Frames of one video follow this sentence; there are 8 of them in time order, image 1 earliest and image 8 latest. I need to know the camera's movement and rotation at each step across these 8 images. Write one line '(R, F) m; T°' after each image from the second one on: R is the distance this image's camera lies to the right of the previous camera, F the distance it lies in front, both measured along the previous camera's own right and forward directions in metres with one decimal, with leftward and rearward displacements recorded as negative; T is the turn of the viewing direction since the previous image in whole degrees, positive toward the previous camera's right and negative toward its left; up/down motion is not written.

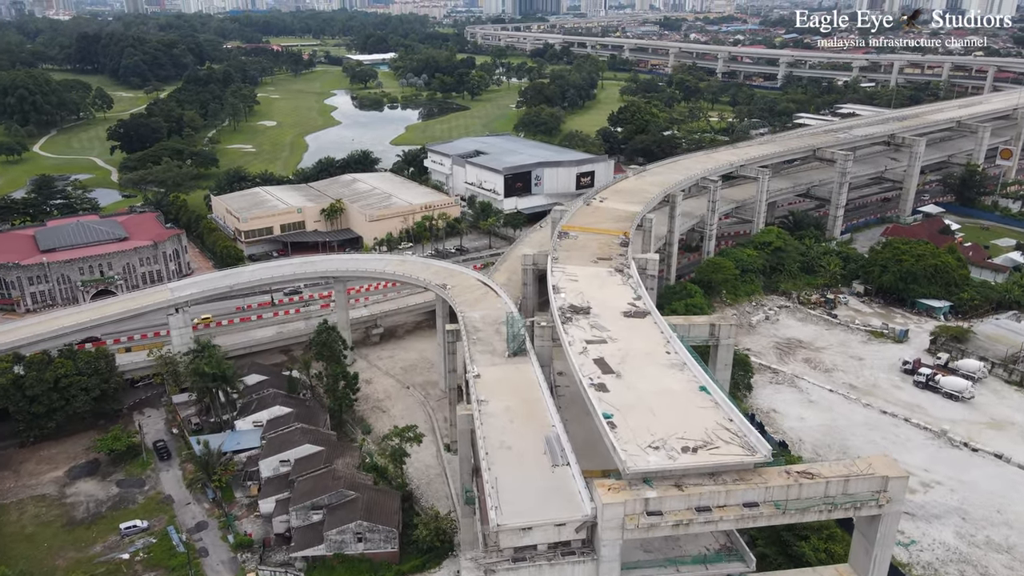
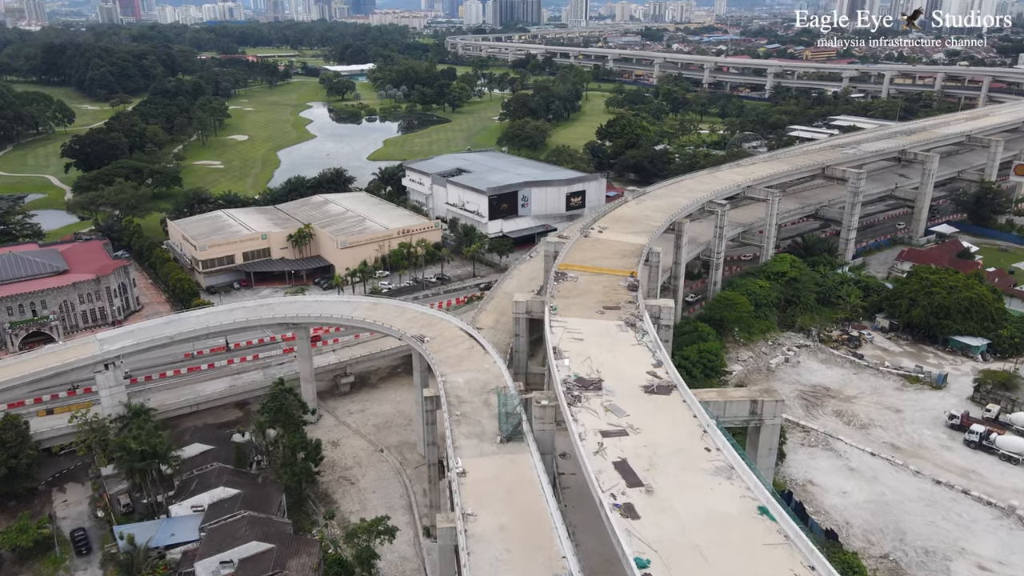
(-0.2, +4.5) m; +1°
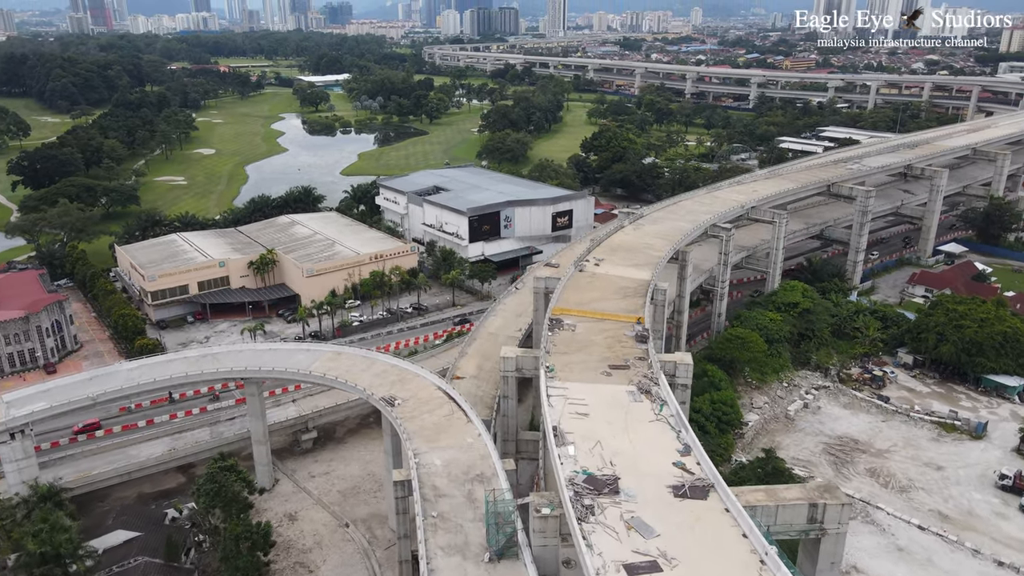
(-0.2, +4.0) m; +2°
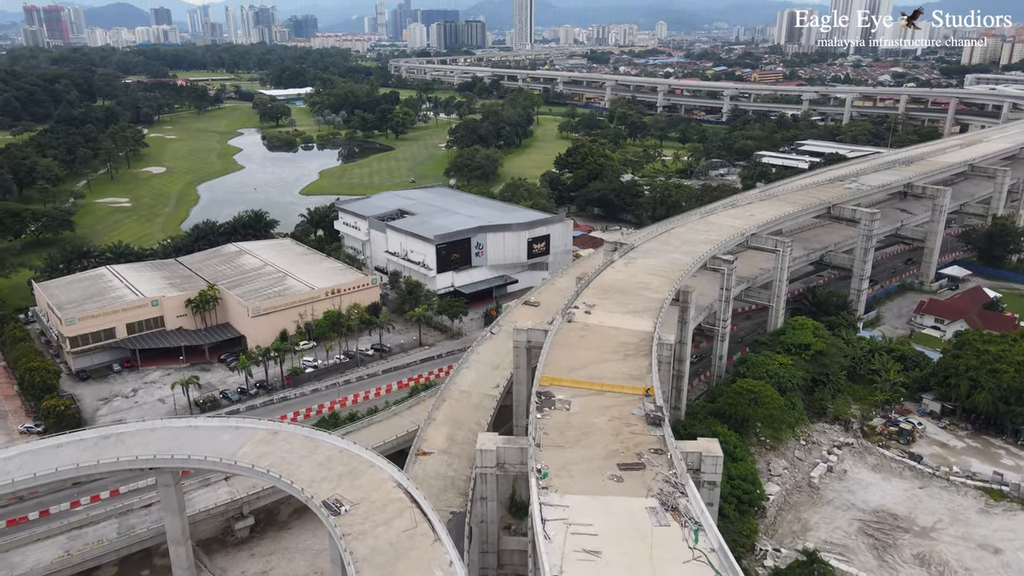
(-0.2, +4.6) m; +2°
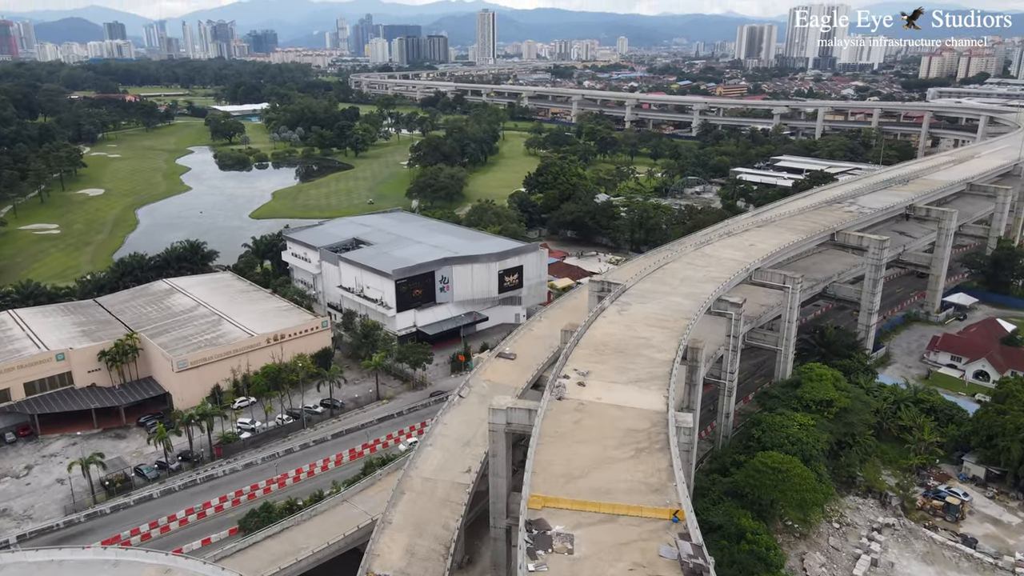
(-0.2, +5.0) m; +3°
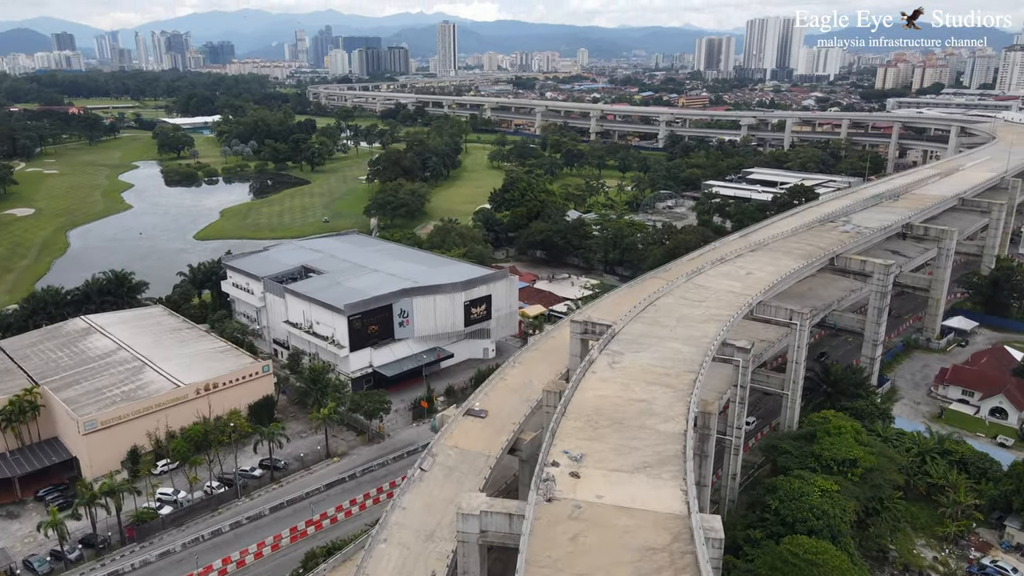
(-0.1, +4.2) m; +3°
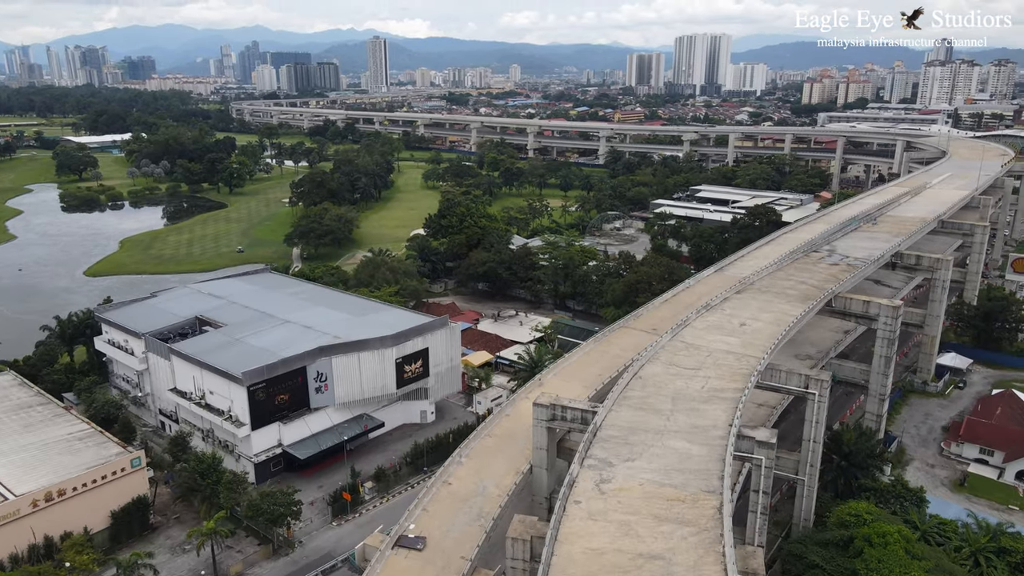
(-0.1, +6.2) m; +5°
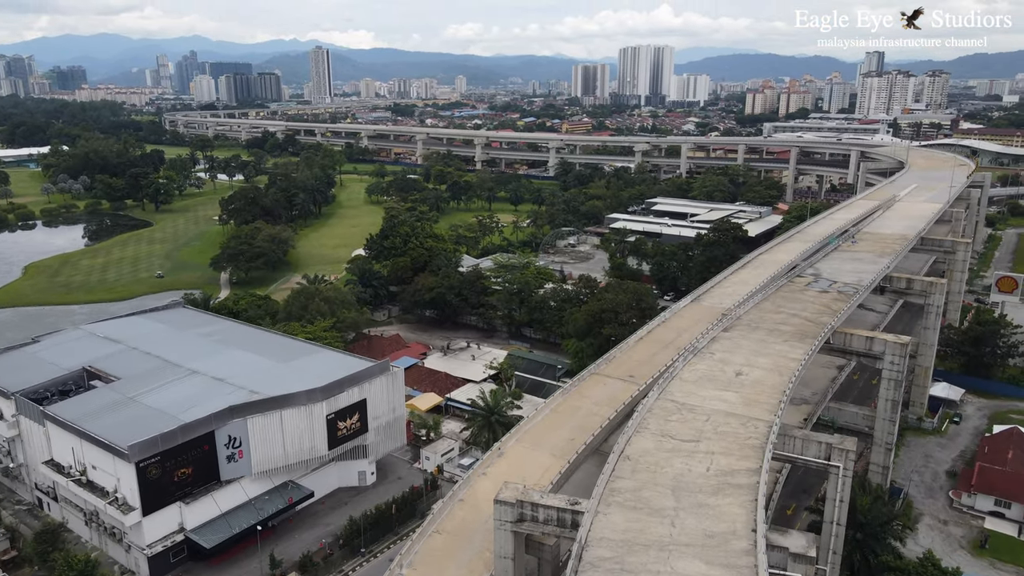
(0.0, +4.5) m; +4°
